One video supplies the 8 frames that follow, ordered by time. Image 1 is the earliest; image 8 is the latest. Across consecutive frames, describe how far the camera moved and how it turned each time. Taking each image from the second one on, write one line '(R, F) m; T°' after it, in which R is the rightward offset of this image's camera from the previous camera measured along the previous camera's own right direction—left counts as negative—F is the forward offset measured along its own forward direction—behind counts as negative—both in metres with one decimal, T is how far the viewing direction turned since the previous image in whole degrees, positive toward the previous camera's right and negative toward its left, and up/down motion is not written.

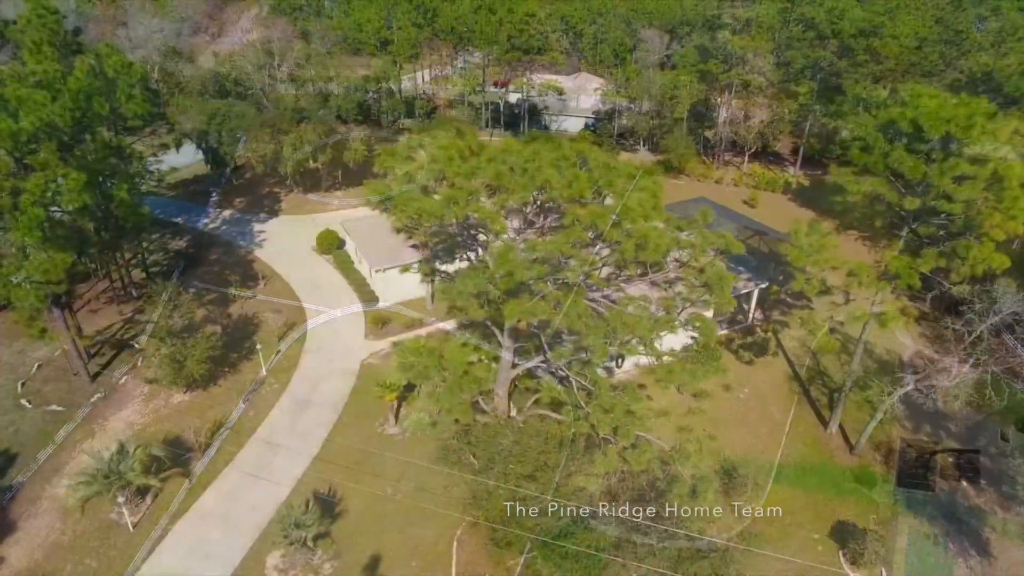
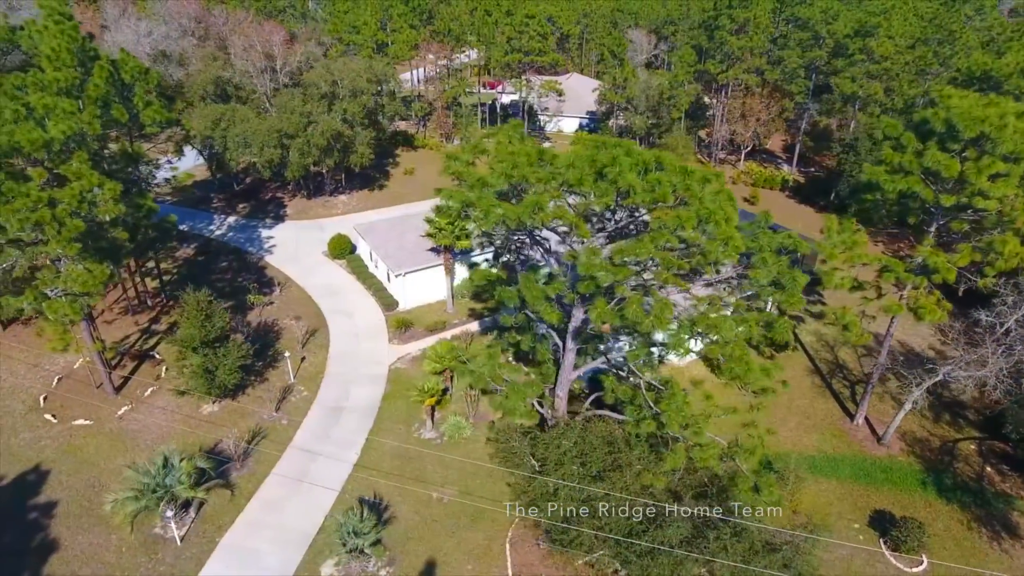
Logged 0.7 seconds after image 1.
(-1.9, -0.1) m; +2°
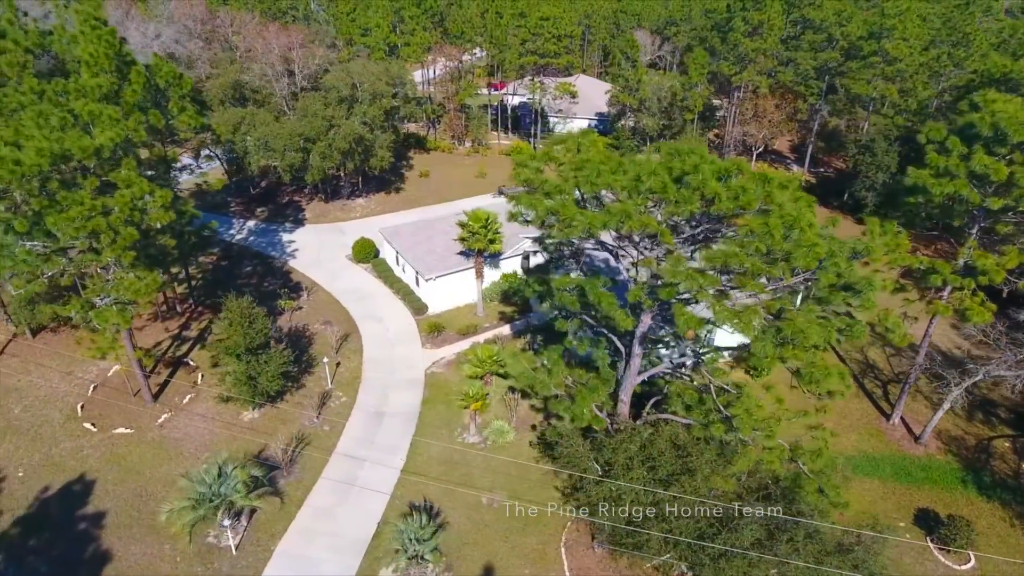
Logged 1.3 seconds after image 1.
(-1.7, -0.1) m; +1°
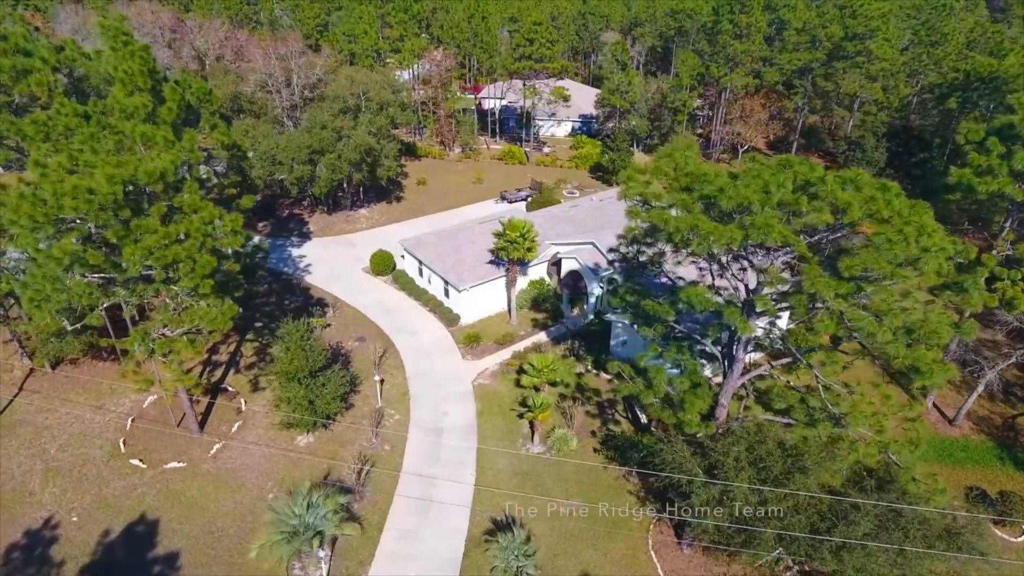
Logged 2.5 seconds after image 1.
(-3.5, +0.1) m; +5°
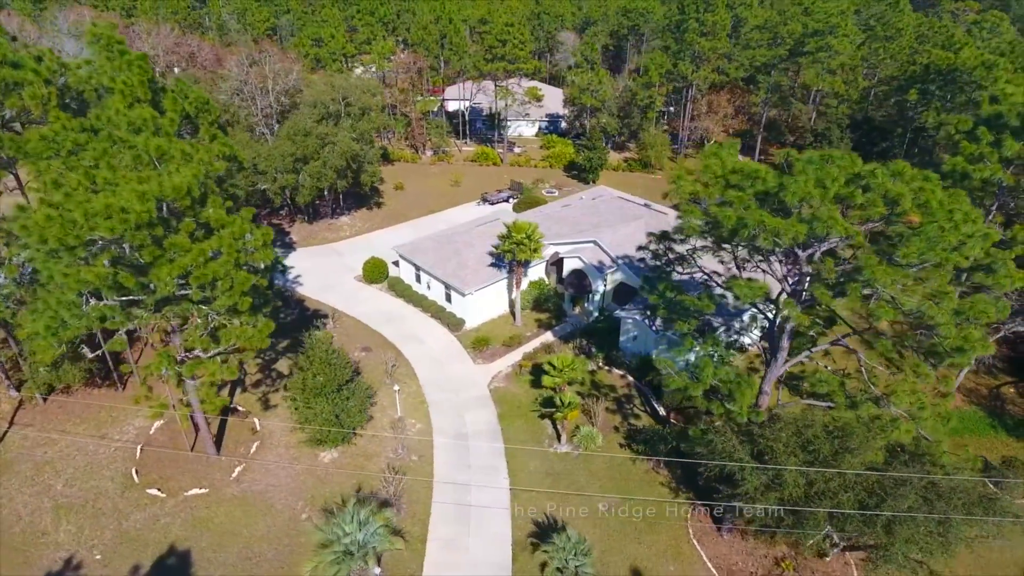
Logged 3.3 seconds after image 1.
(-2.4, +0.1) m; +5°
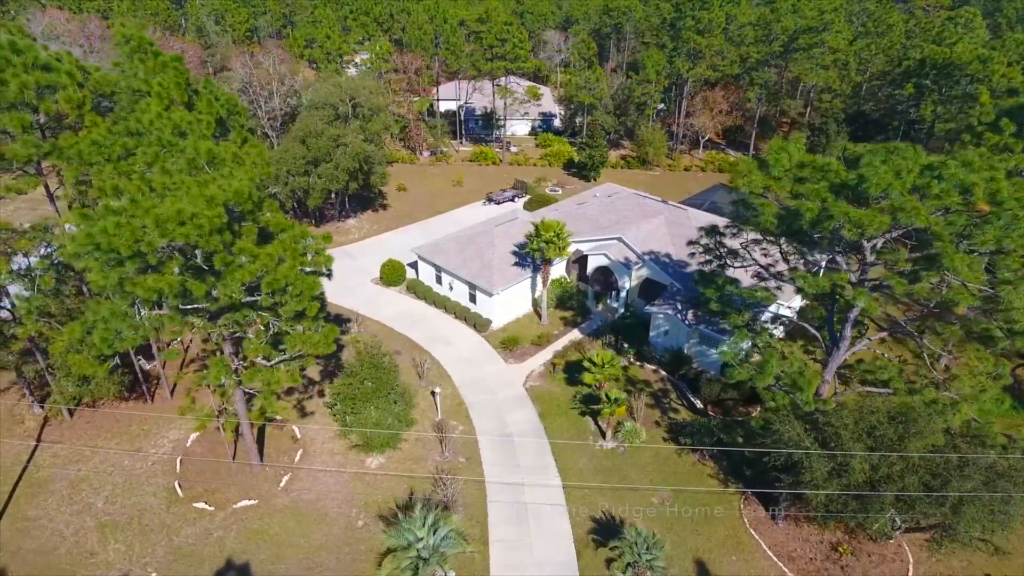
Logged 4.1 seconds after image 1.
(-2.4, +0.1) m; +3°
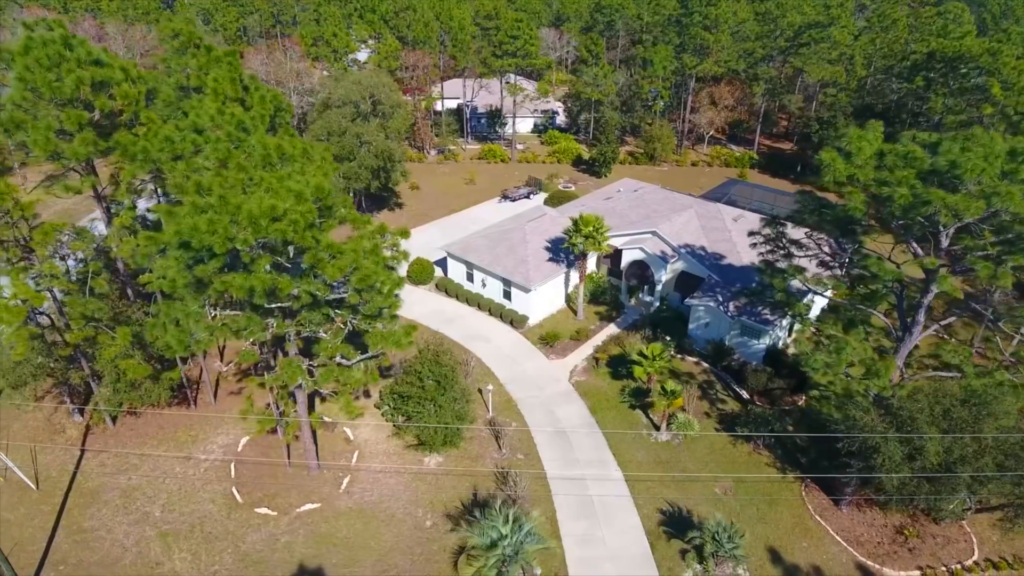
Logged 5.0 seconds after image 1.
(-2.5, +0.2) m; +2°
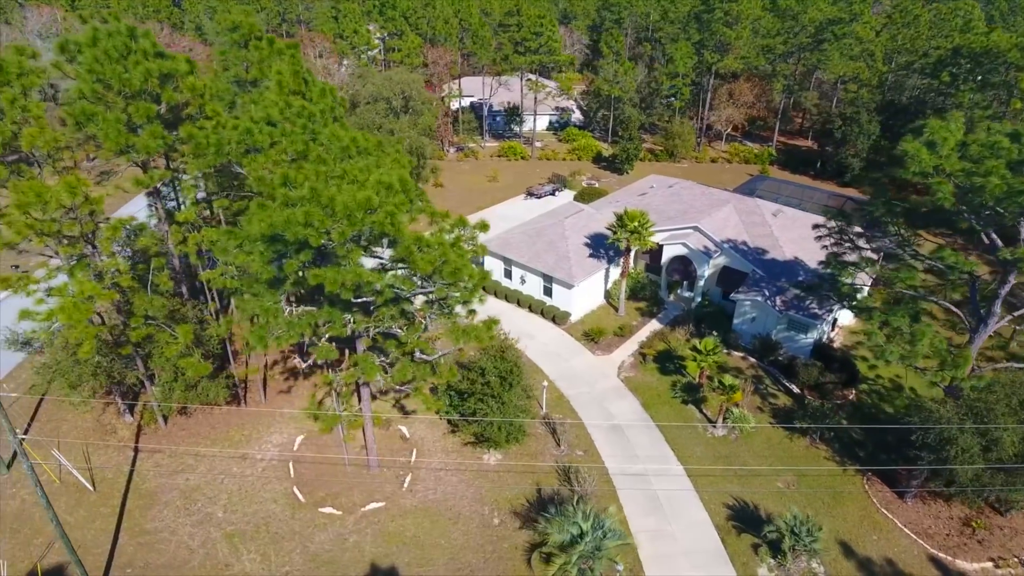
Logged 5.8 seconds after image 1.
(-2.1, +0.2) m; +1°
